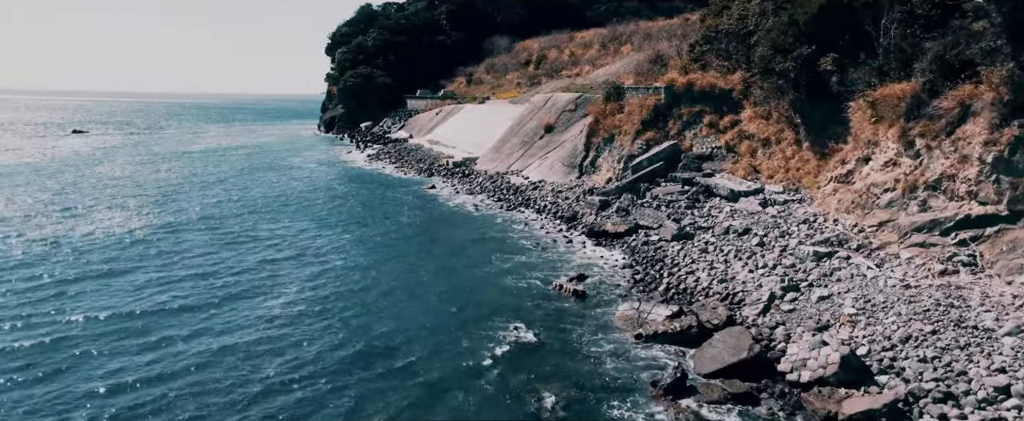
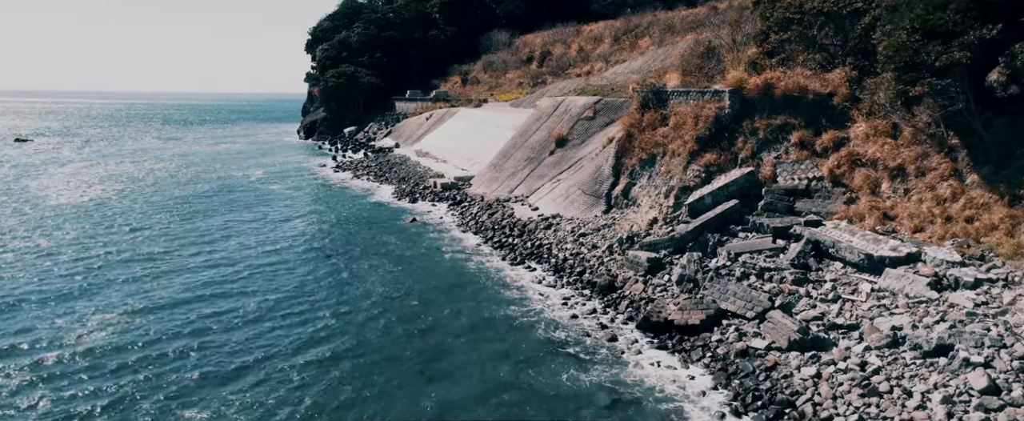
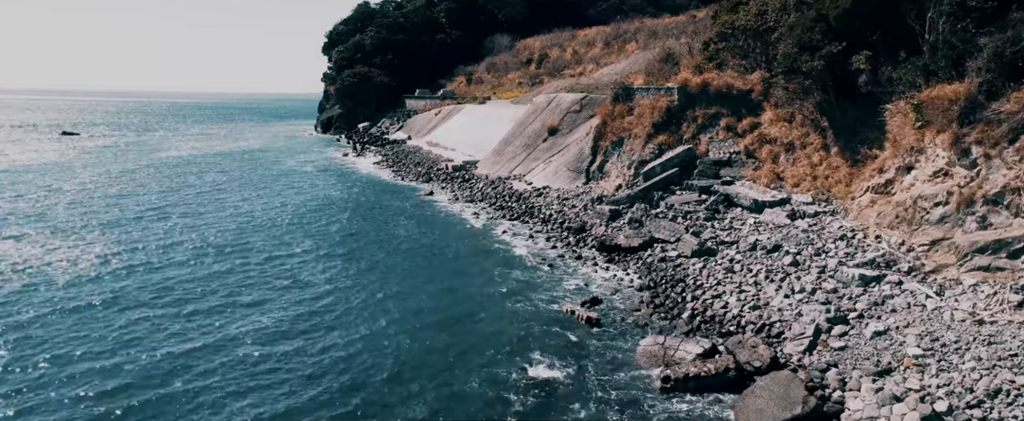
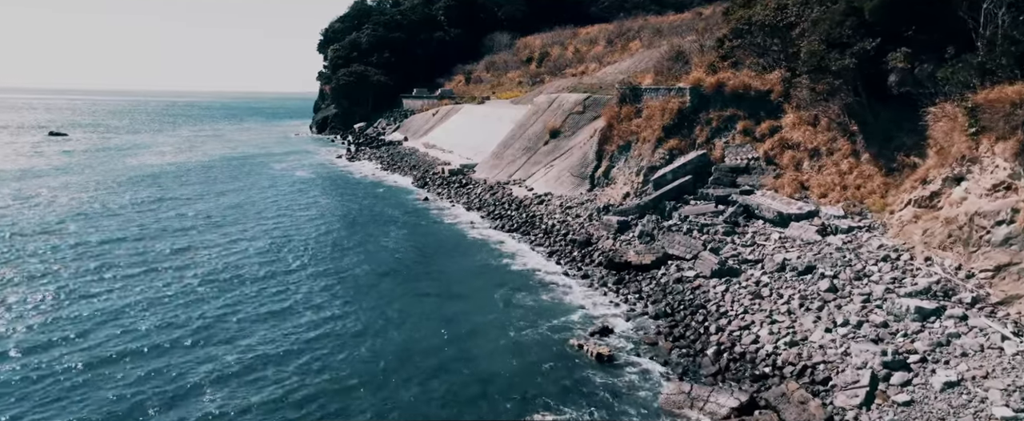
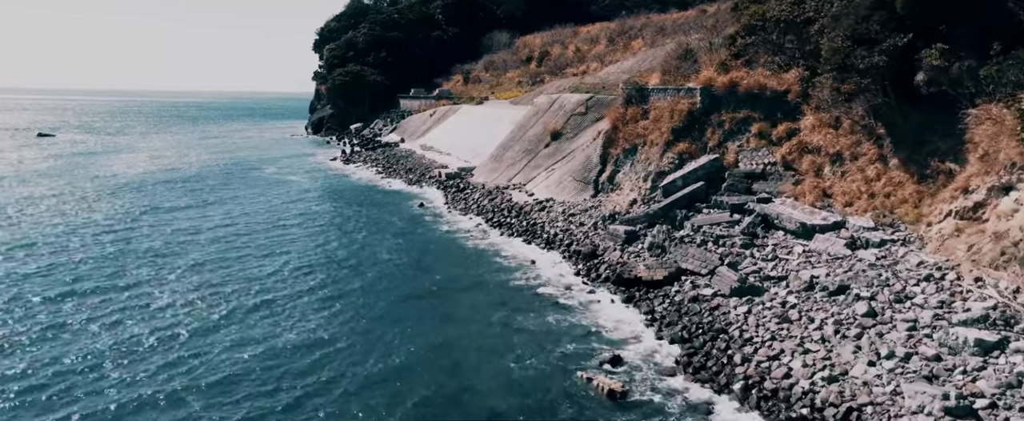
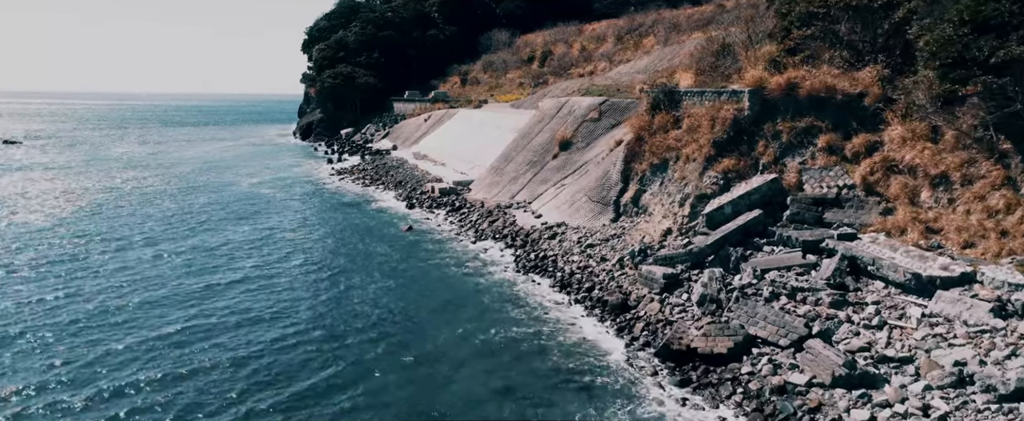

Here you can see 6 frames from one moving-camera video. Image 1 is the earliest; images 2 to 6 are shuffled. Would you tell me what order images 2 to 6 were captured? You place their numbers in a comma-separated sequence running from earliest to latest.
3, 4, 5, 2, 6
